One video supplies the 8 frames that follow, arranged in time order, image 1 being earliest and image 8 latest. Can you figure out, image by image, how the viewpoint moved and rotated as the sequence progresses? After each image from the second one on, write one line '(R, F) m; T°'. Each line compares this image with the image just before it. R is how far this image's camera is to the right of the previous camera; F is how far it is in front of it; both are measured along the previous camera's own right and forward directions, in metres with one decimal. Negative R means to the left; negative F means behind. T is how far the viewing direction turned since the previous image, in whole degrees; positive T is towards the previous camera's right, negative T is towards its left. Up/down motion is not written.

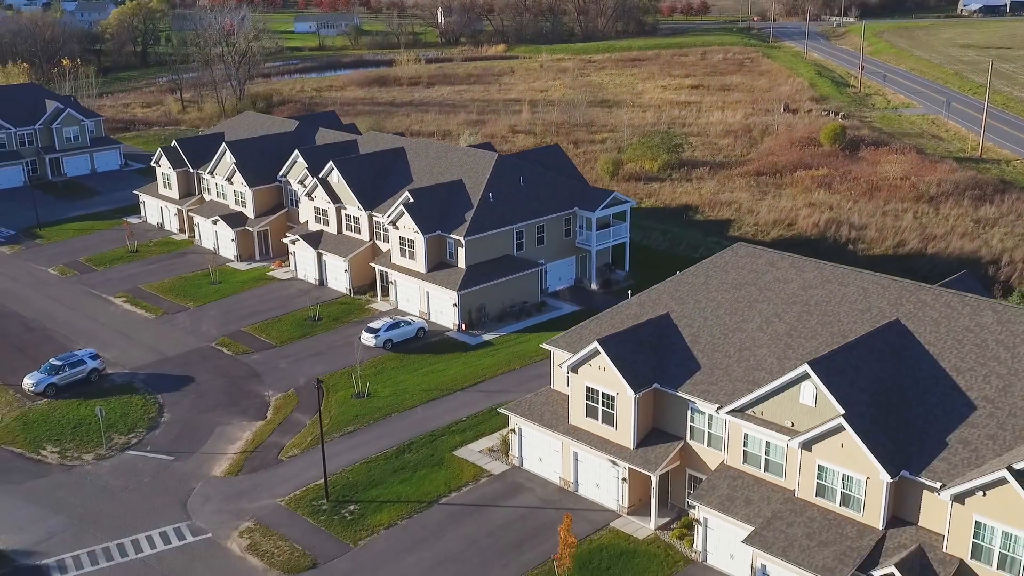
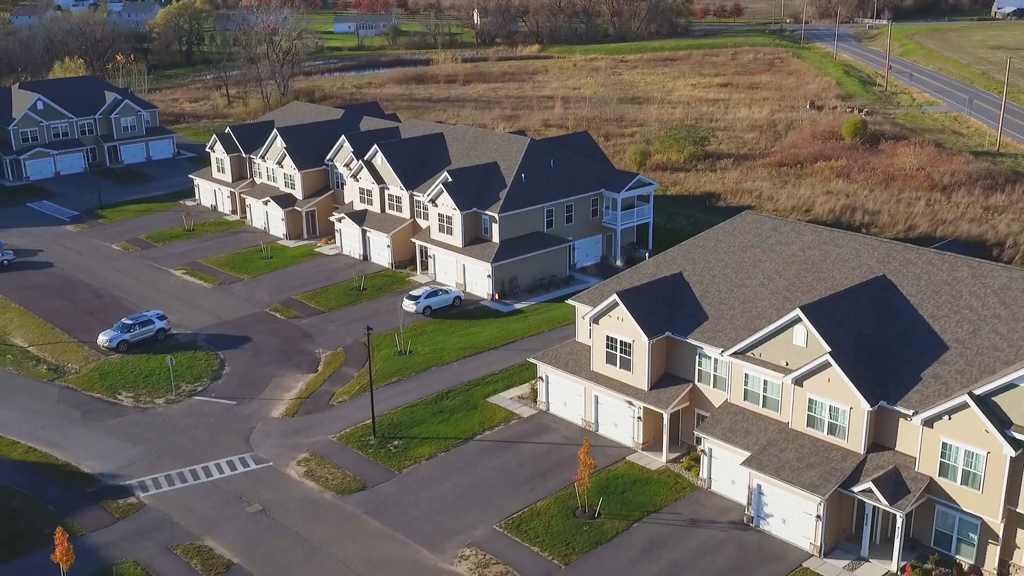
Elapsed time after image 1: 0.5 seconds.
(+0.1, -3.4) m; -2°
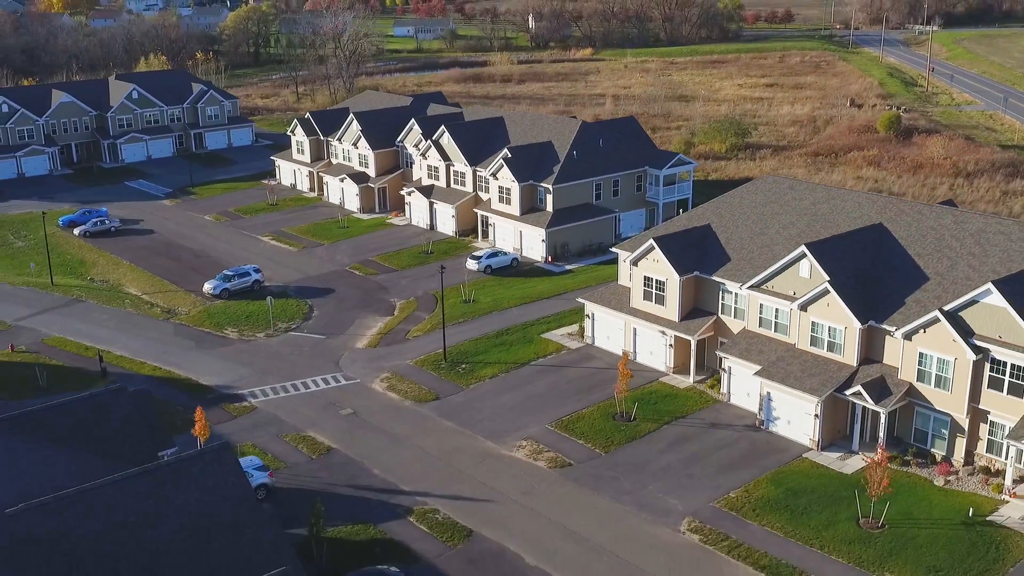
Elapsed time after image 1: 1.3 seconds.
(-0.1, -5.6) m; -3°
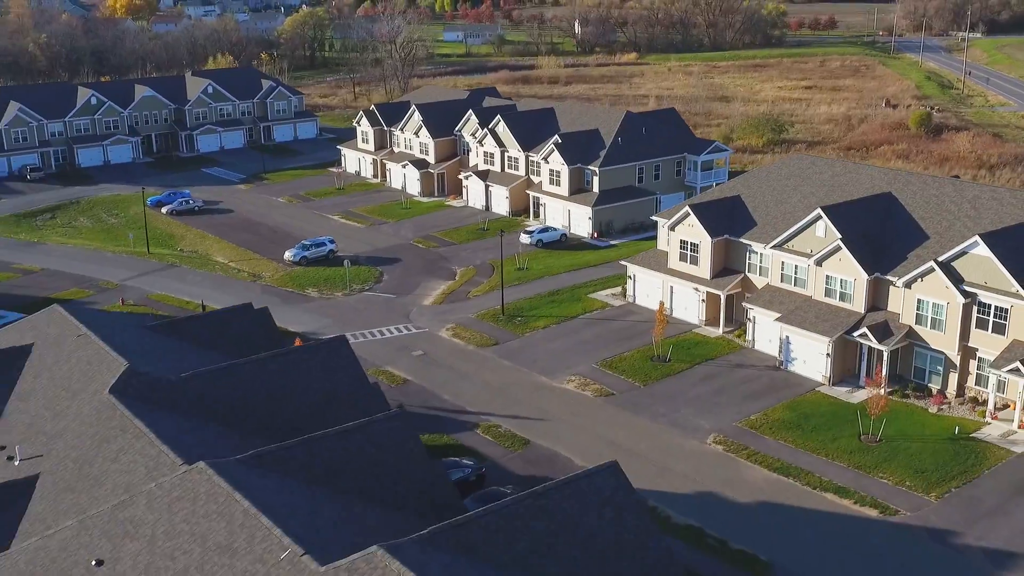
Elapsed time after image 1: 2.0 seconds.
(-0.4, -5.1) m; -2°
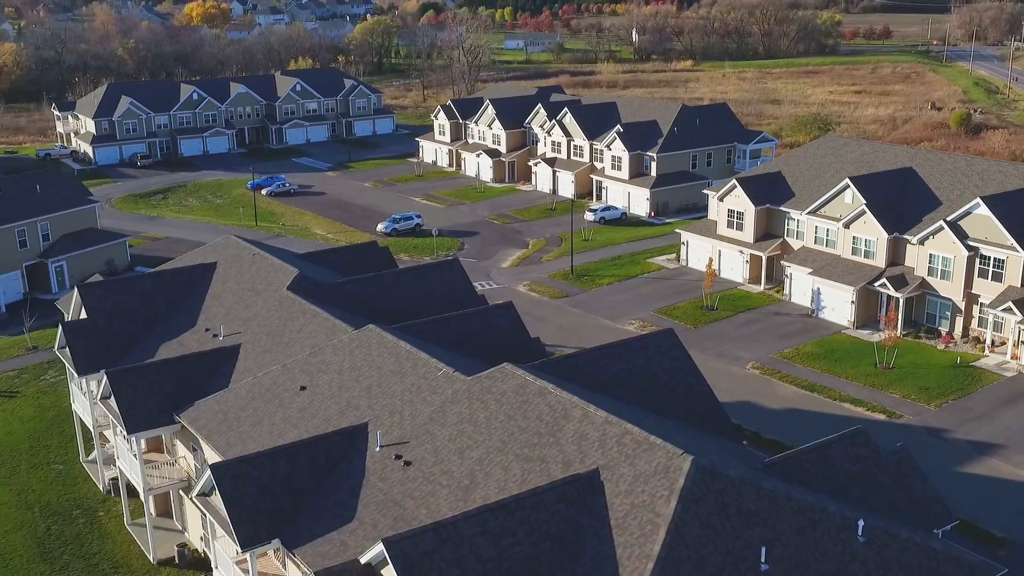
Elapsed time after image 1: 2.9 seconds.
(-0.7, -6.7) m; -3°
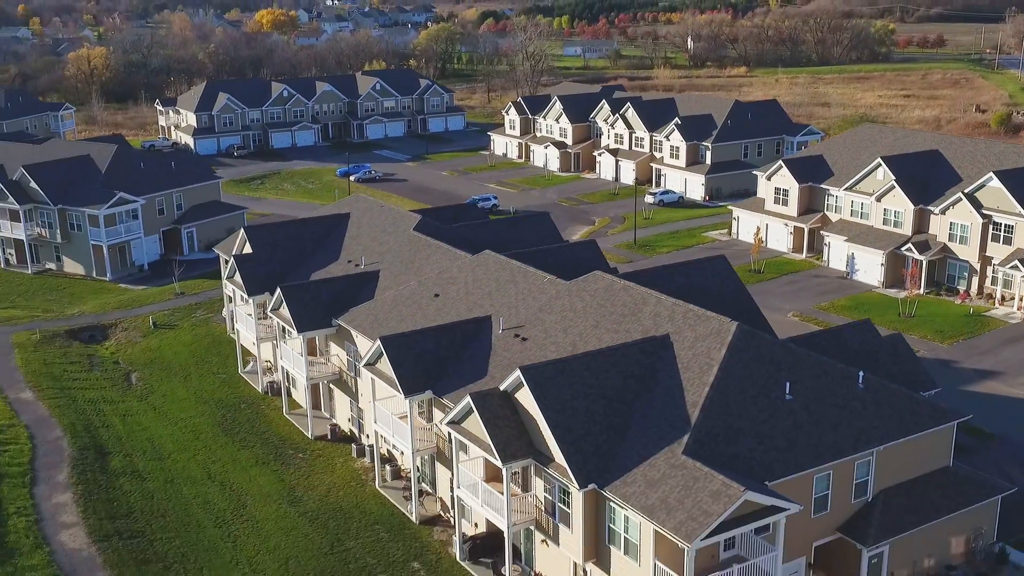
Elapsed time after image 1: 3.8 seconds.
(-1.0, -6.9) m; -3°
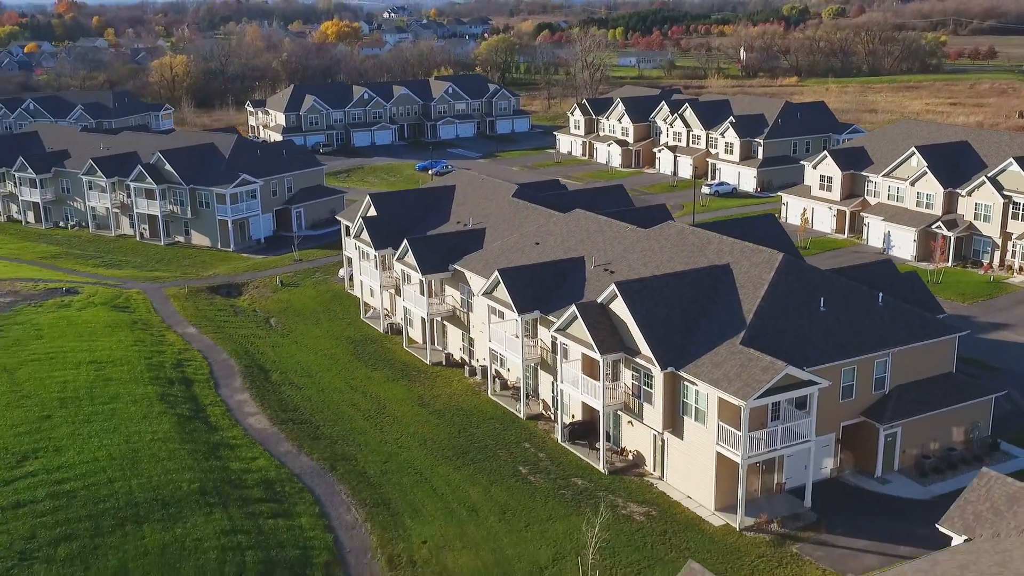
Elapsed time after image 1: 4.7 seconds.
(-1.4, -7.0) m; -3°
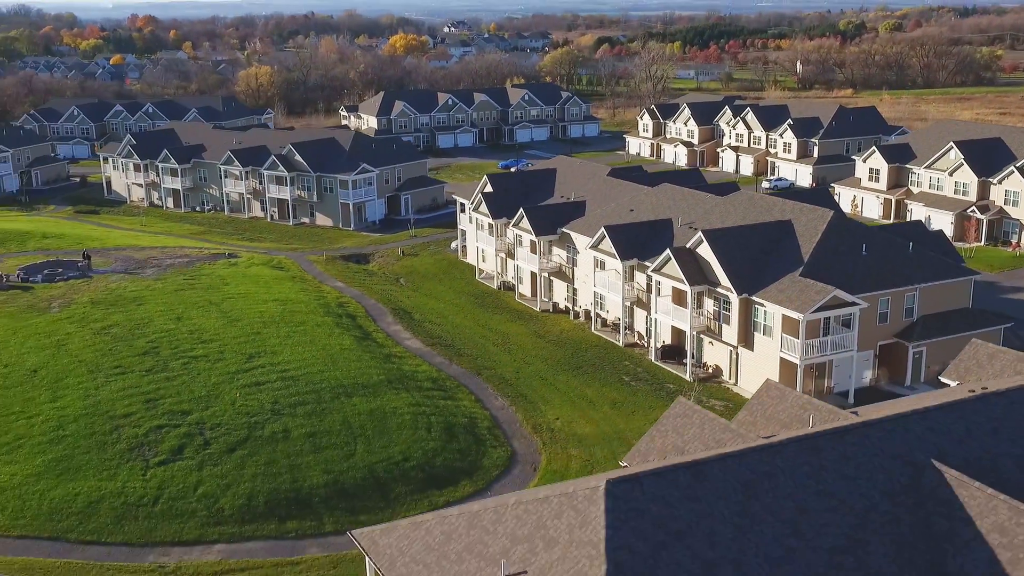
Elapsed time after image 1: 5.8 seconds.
(-2.1, -8.8) m; -3°
